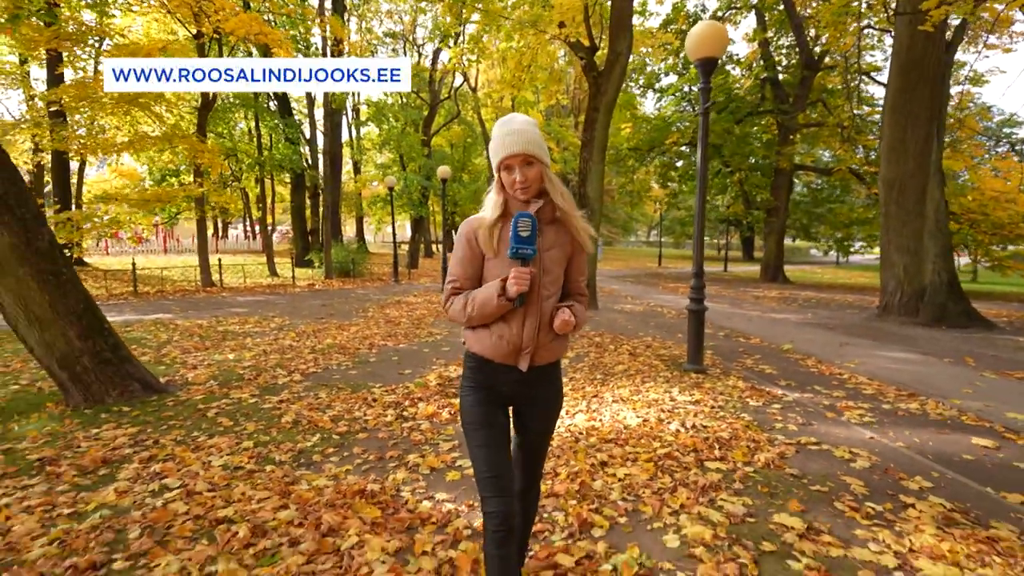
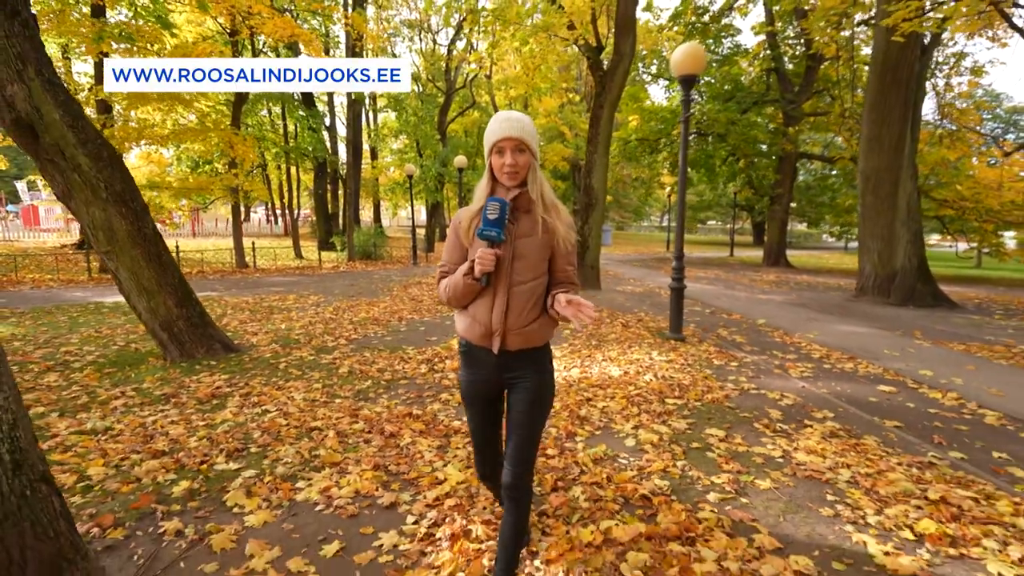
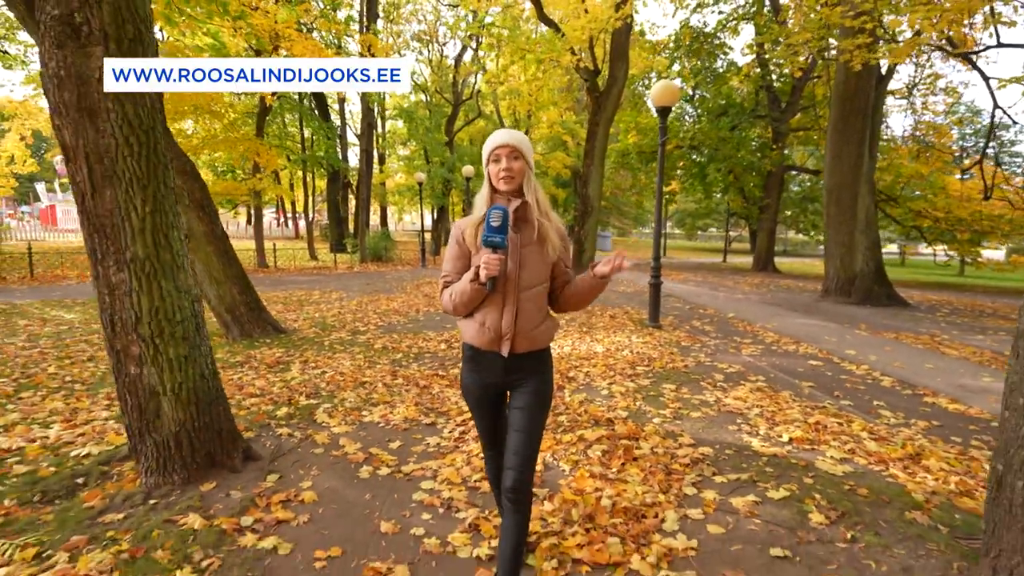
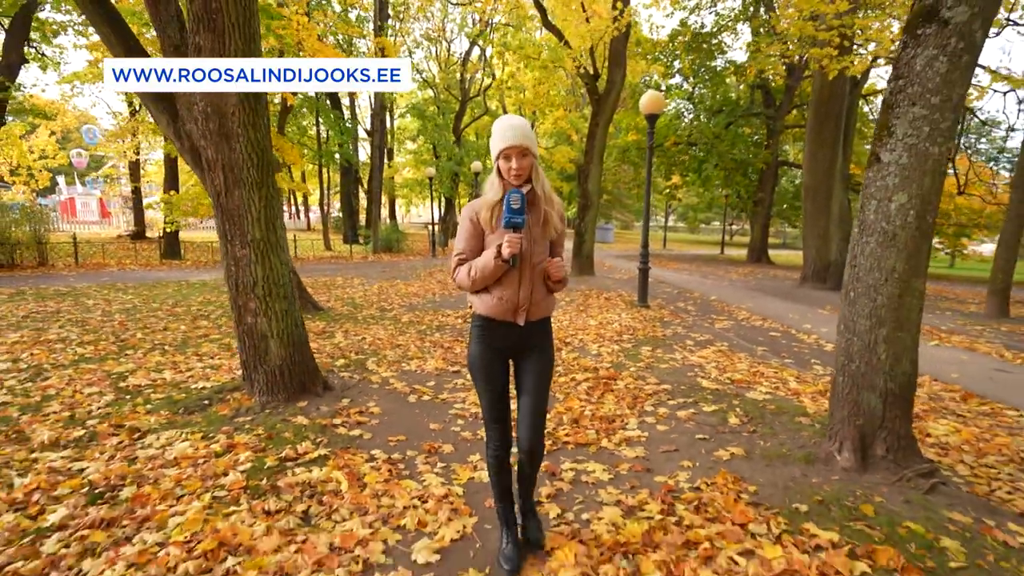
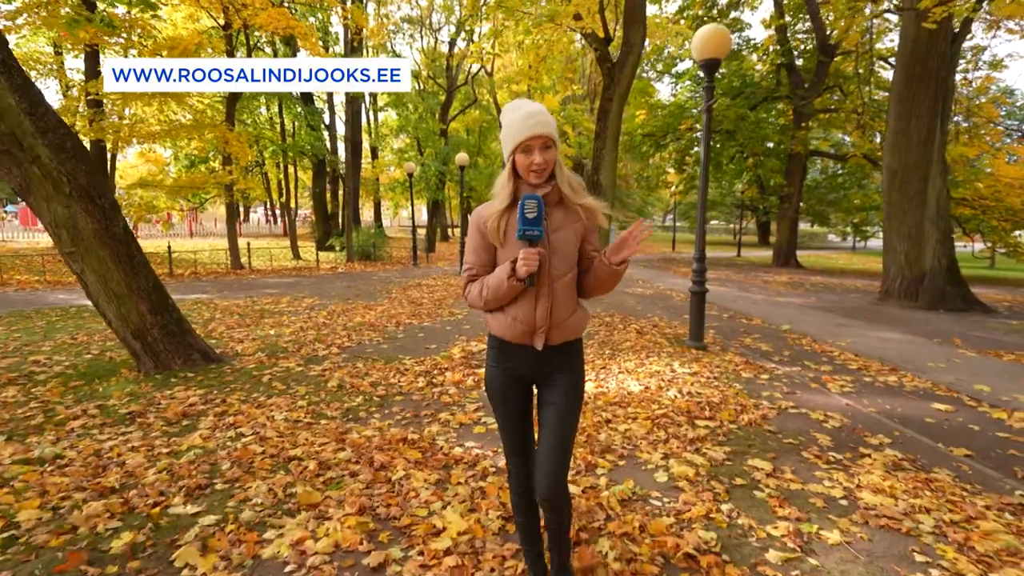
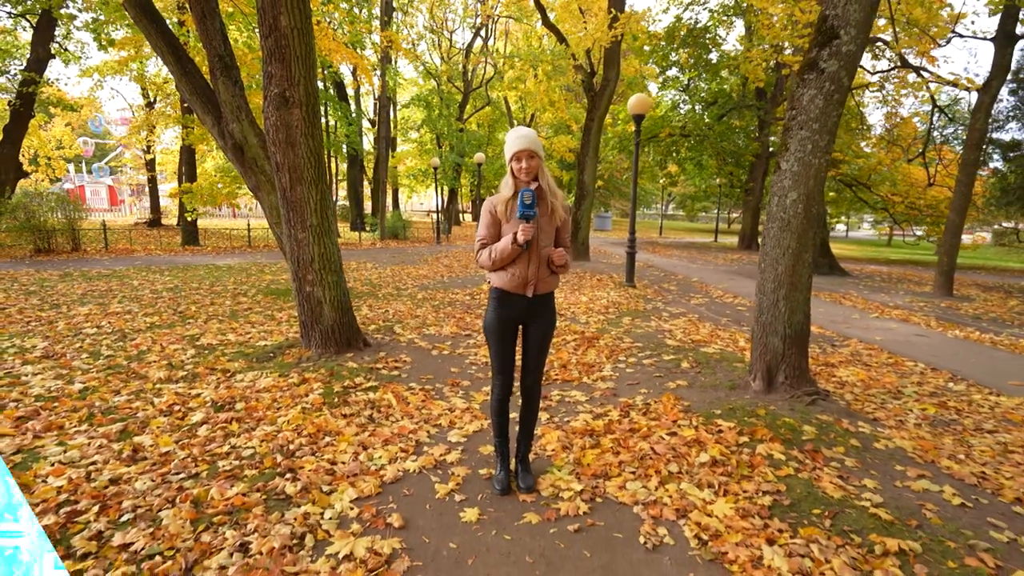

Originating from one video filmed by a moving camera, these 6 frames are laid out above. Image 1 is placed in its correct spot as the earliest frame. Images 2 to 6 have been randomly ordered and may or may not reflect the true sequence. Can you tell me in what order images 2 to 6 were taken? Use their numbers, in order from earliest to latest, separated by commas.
5, 2, 3, 4, 6
